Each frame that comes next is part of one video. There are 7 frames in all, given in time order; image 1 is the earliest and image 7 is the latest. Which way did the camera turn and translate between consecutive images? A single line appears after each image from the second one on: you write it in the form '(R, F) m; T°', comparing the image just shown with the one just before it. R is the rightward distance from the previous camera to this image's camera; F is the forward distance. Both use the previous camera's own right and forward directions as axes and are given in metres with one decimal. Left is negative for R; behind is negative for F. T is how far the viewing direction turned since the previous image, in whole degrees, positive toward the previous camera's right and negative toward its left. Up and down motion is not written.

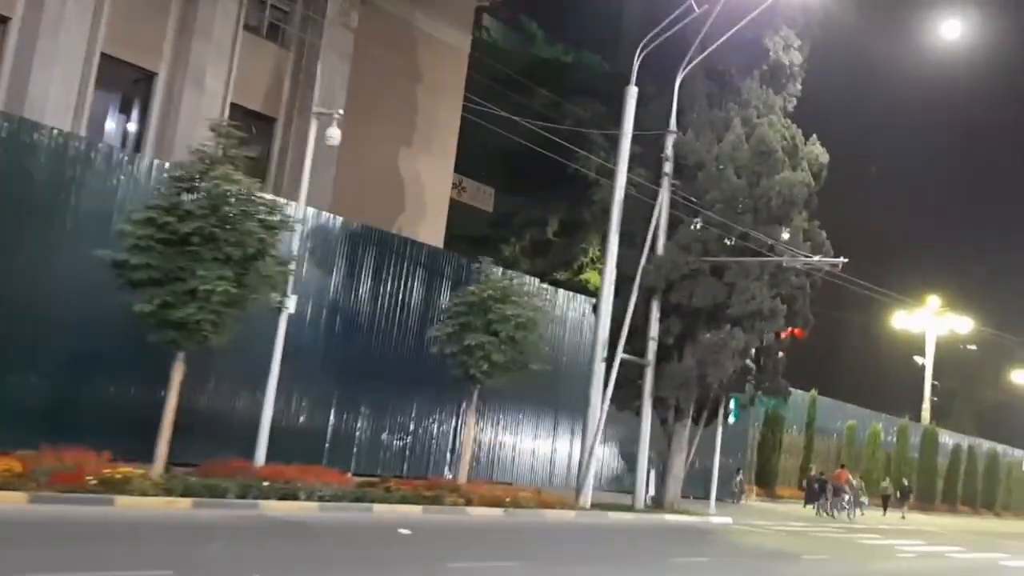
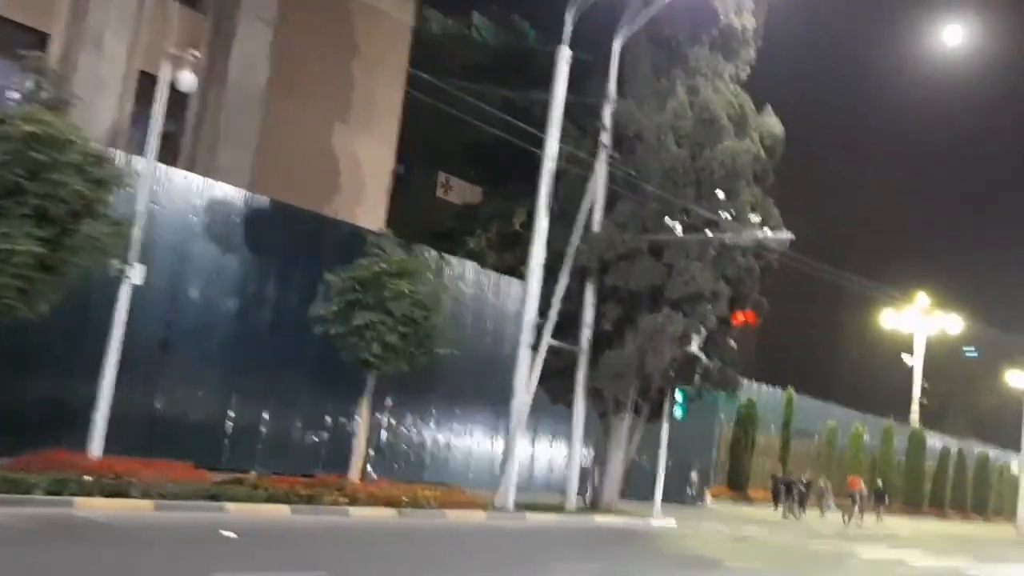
(+1.6, +2.1) m; 0°
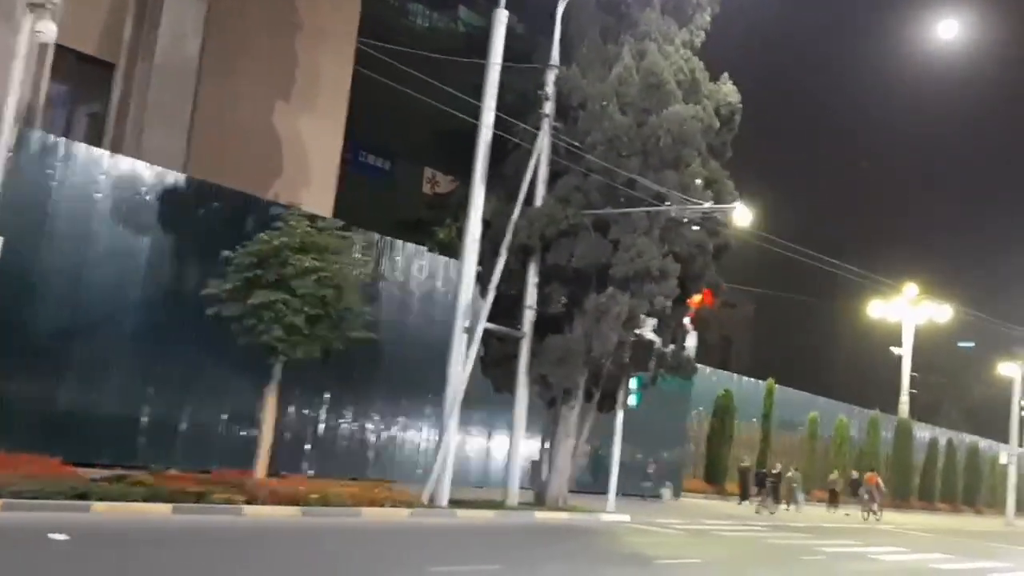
(+1.1, +1.4) m; 0°
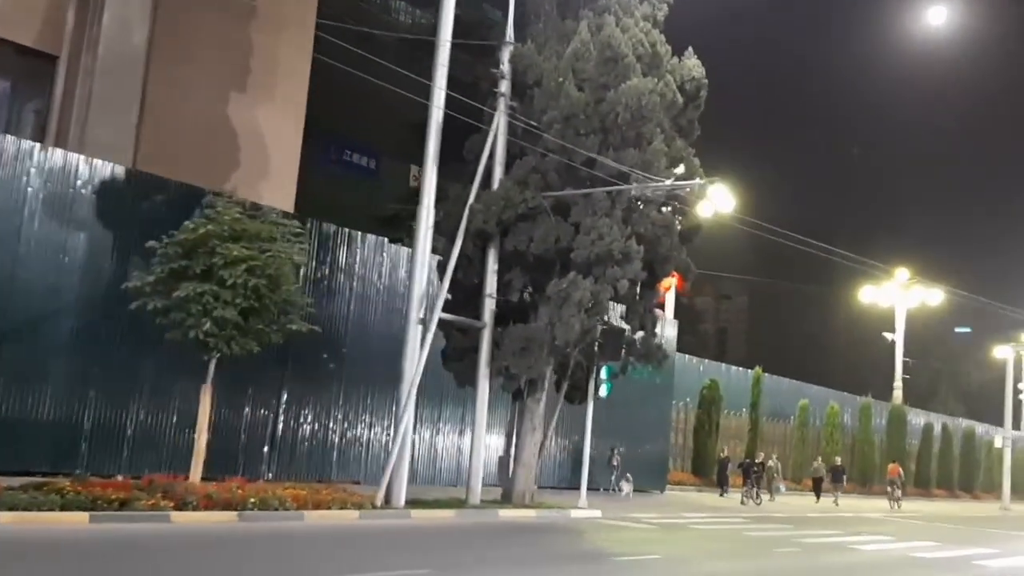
(+0.7, +0.9) m; 0°
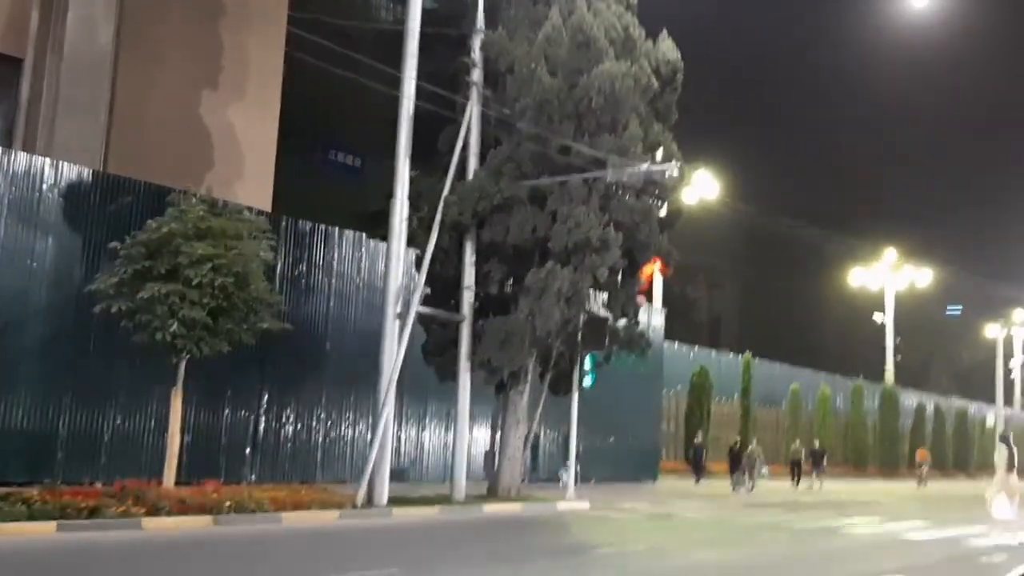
(+0.2, +0.3) m; 0°
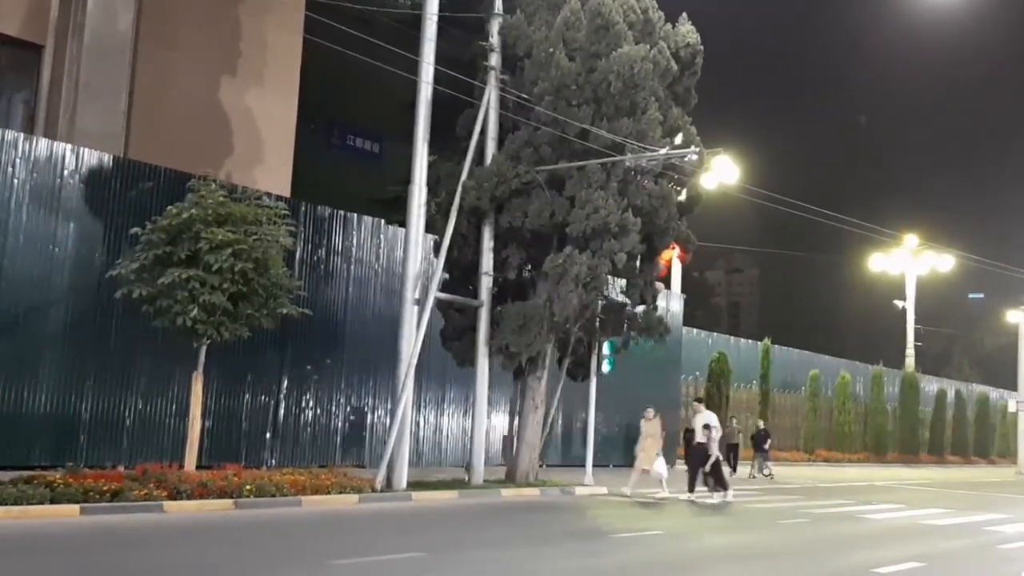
(0.0, 0.0) m; -1°
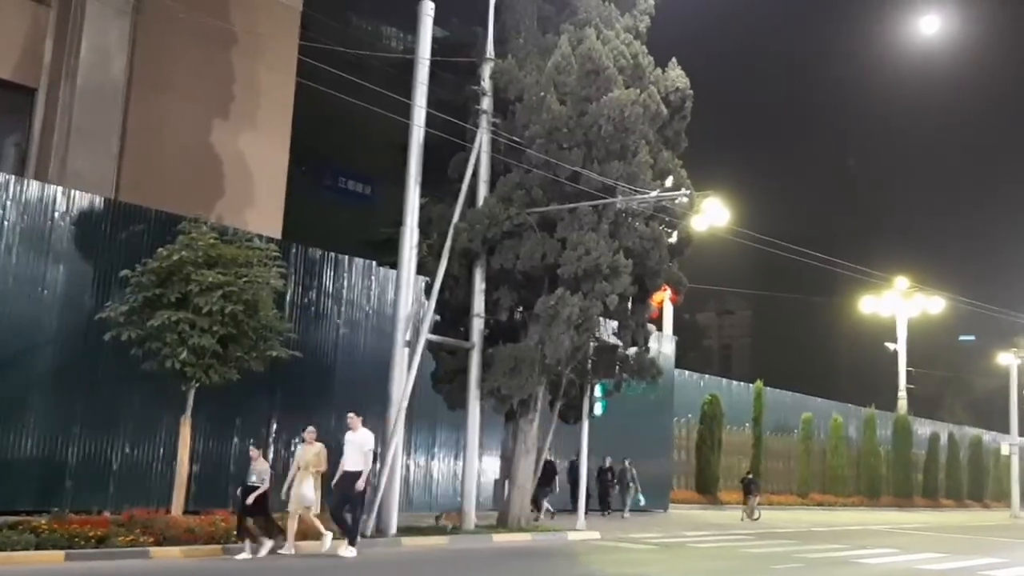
(0.0, 0.0) m; 0°
